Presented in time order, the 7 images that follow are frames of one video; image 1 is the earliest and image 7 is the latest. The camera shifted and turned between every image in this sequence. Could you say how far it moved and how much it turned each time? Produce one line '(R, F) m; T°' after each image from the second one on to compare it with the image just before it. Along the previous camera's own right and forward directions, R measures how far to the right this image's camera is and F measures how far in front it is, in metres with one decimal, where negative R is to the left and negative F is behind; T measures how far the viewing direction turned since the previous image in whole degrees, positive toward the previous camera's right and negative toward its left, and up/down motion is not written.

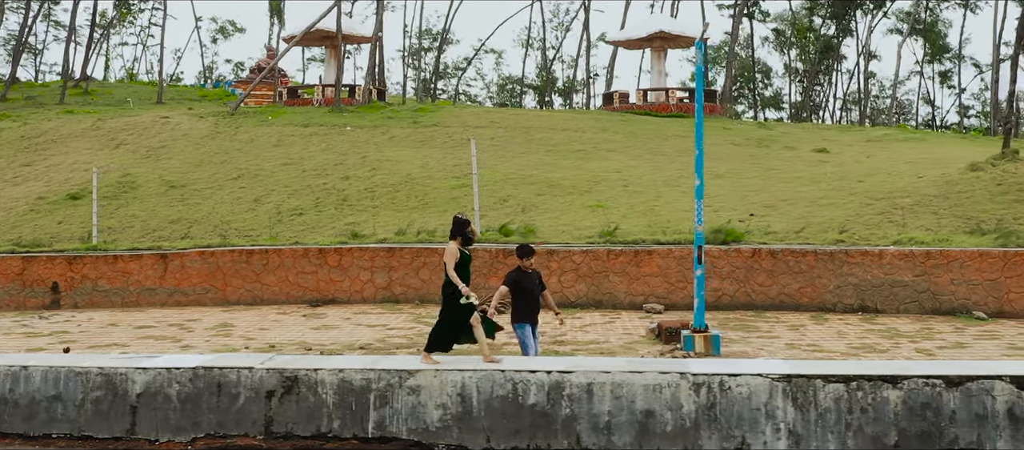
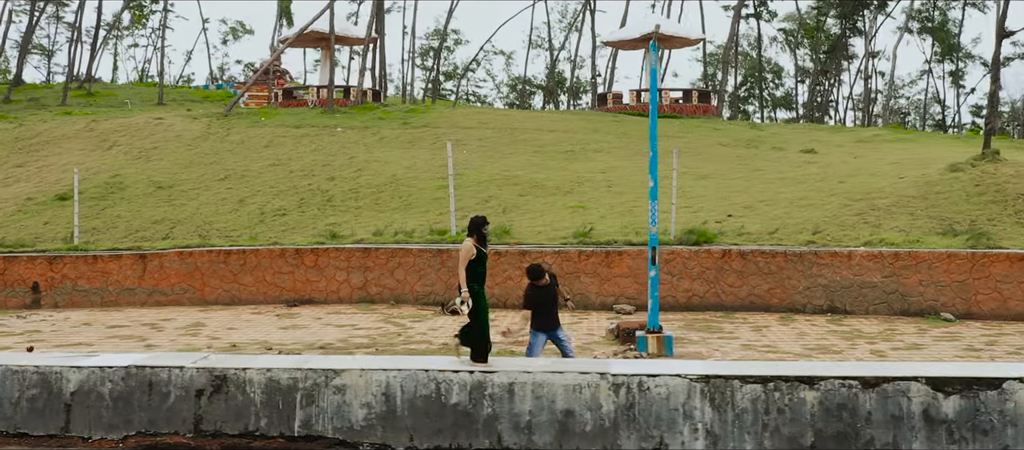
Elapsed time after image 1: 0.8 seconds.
(+0.6, 0.0) m; -1°
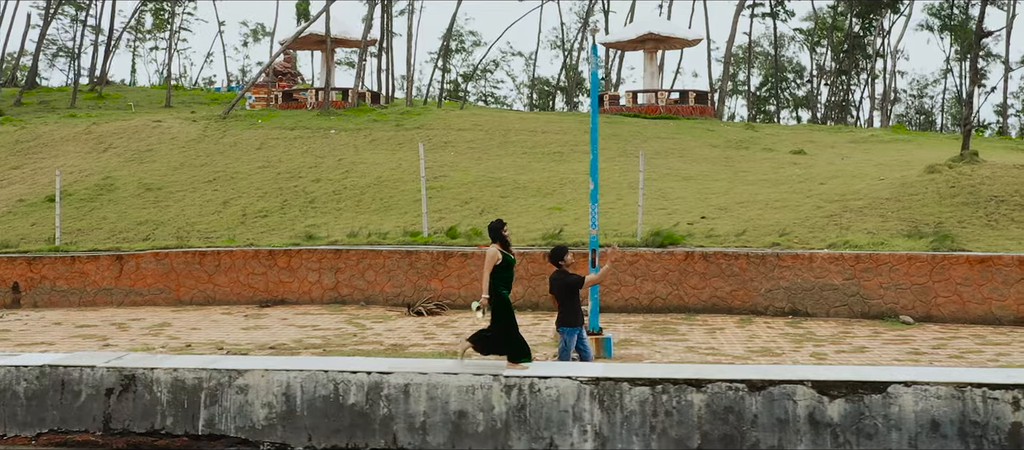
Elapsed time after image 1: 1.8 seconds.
(+0.8, 0.0) m; -2°
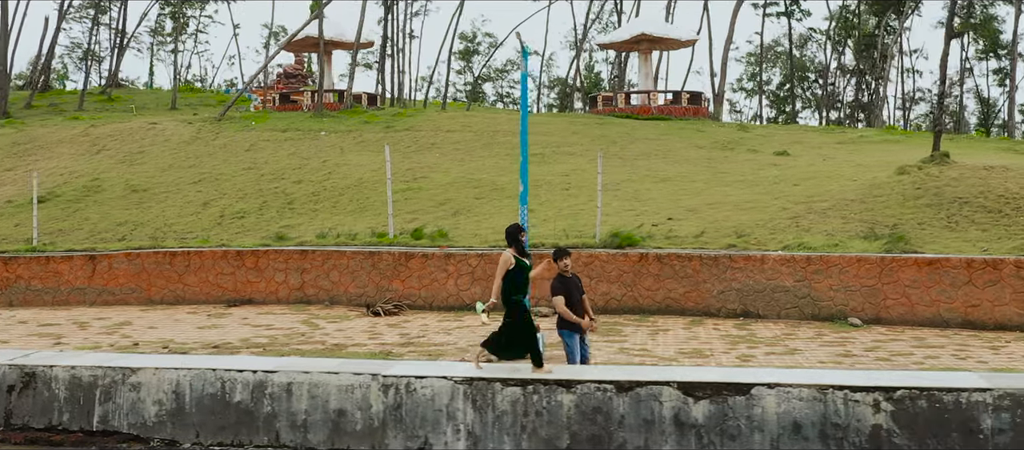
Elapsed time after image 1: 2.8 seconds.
(+0.9, -0.1) m; -2°
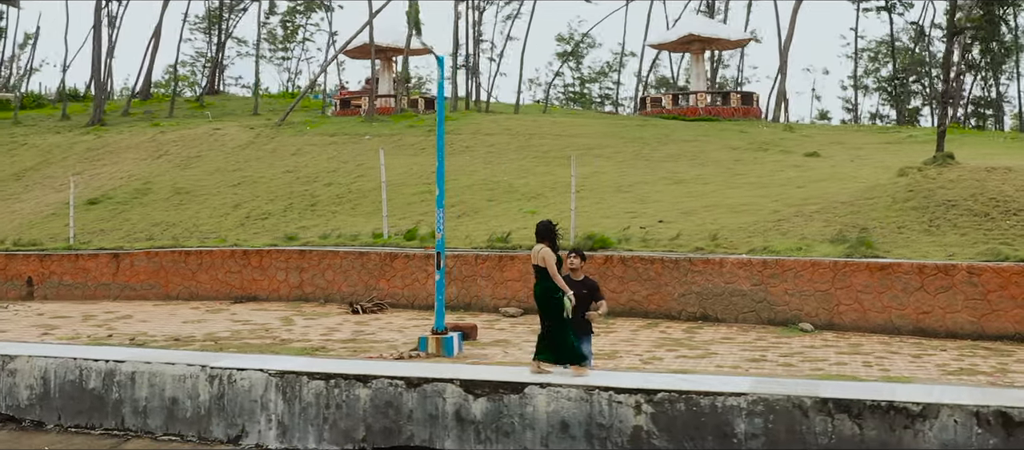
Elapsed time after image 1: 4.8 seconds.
(+2.0, -0.1) m; -7°
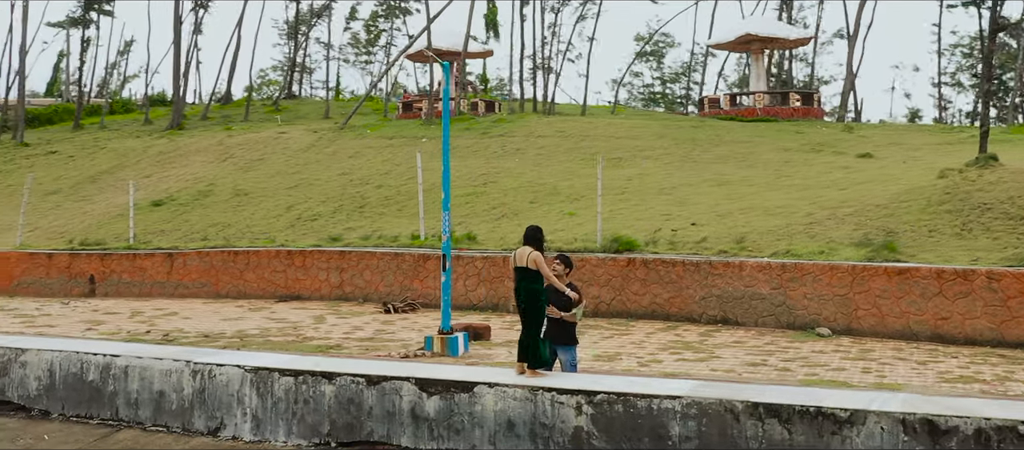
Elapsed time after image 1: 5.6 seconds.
(+0.8, -0.1) m; -5°
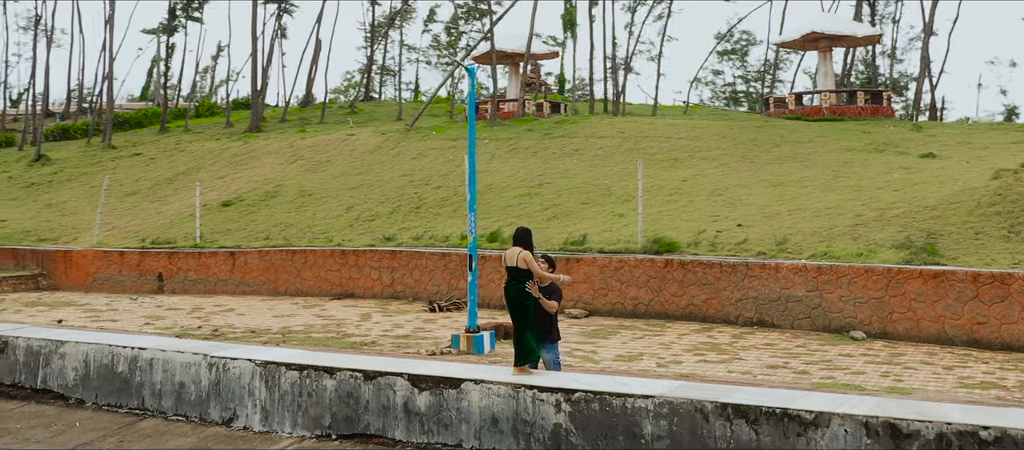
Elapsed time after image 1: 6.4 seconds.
(+0.6, -0.1) m; -5°
